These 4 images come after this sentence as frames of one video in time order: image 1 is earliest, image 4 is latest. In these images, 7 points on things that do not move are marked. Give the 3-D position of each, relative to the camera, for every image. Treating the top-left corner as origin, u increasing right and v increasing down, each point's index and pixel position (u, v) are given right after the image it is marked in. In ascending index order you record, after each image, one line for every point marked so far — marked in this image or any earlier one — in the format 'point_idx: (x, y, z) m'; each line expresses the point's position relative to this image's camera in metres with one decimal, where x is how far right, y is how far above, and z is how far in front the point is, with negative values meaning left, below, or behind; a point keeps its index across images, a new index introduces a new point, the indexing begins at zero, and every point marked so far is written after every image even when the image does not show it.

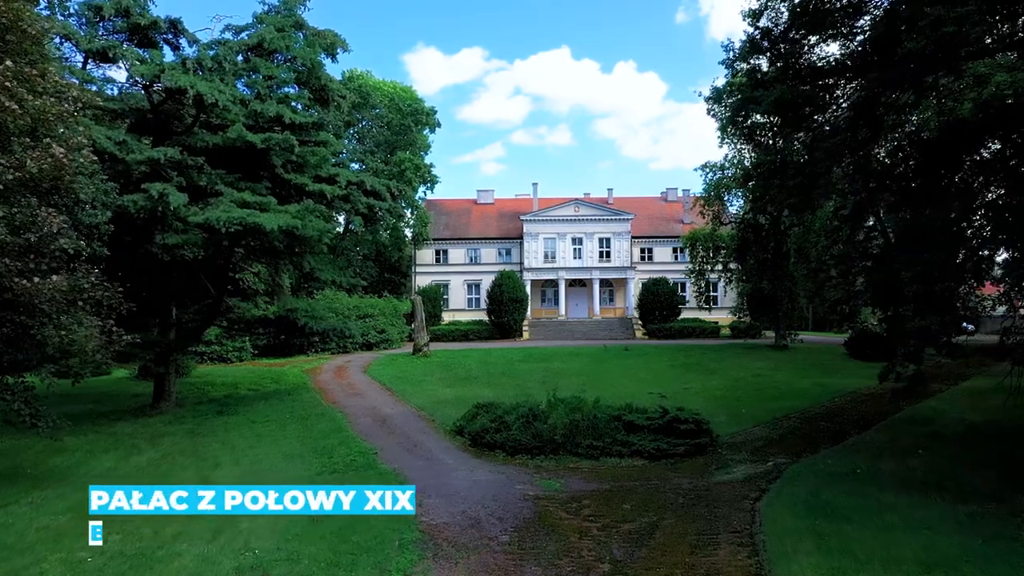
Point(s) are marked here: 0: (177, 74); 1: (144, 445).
0: (-6.3, +4.0, +12.6) m
1: (-6.8, -2.9, +12.4) m
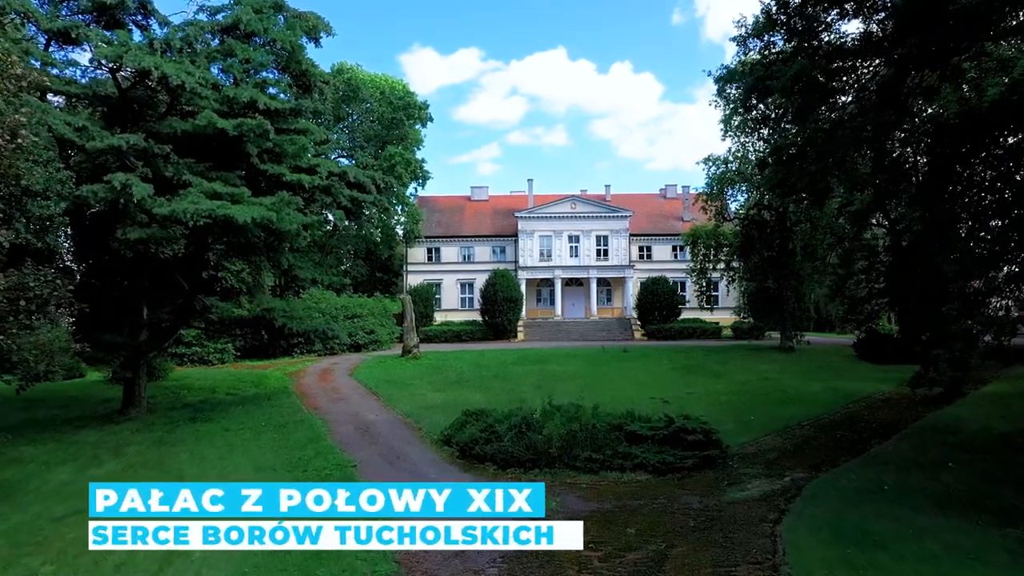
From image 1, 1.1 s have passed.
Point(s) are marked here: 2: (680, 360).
0: (-6.4, +4.1, +11.6) m
1: (-6.9, -2.9, +11.5) m
2: (+4.8, -2.0, +19.3) m
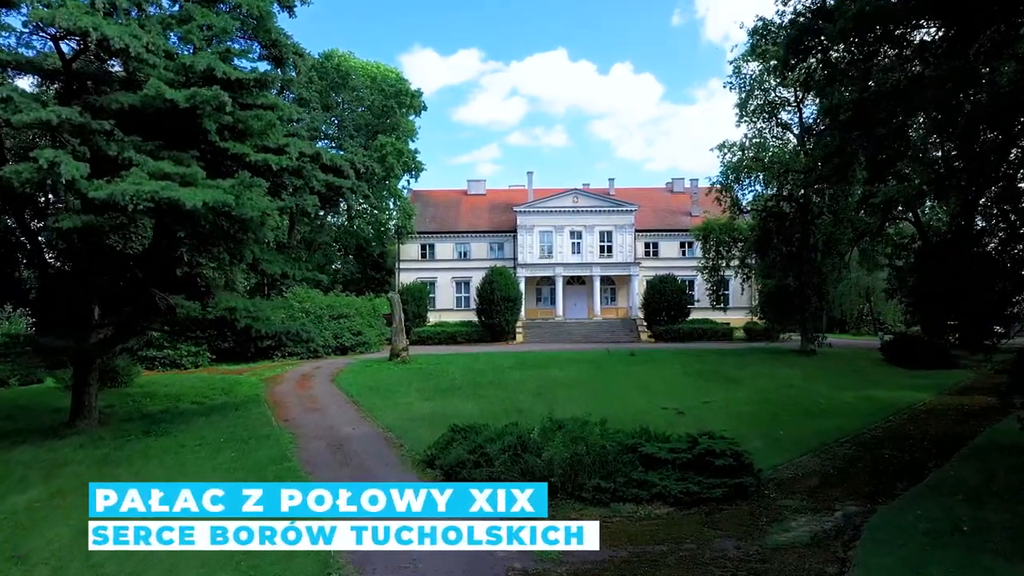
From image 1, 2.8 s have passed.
0: (-6.5, +4.1, +10.0) m
1: (-7.0, -2.8, +9.9) m
2: (+4.7, -2.0, +17.7) m
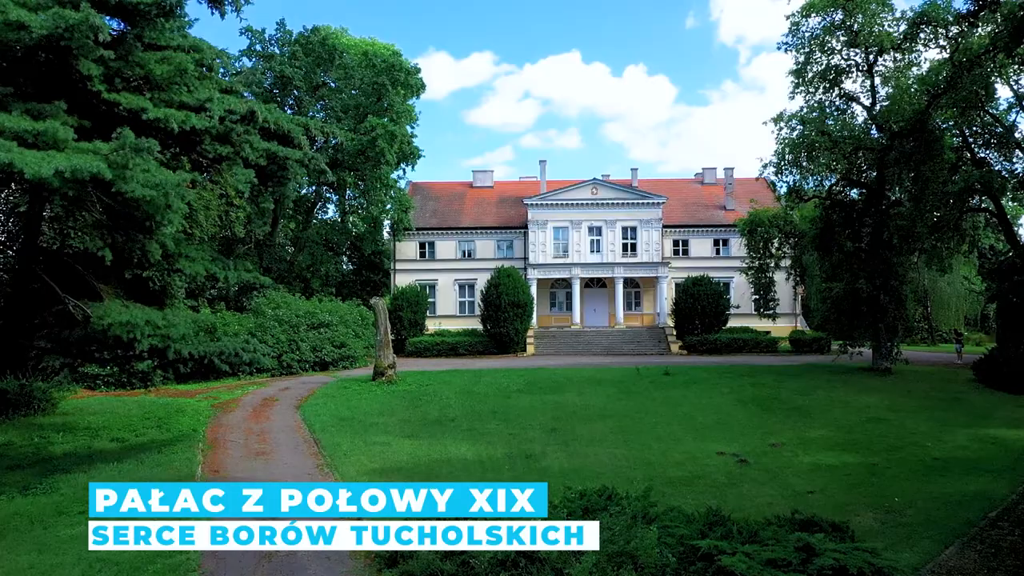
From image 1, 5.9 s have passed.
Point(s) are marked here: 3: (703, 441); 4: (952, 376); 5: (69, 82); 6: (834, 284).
0: (-6.5, +4.0, +7.0) m
1: (-7.0, -2.9, +6.8) m
2: (+4.9, -2.1, +14.4) m
3: (+3.0, -2.4, +10.4) m
4: (+10.9, -2.2, +16.9) m
5: (-5.2, +2.4, +7.9) m
6: (+8.3, +0.1, +17.6) m
